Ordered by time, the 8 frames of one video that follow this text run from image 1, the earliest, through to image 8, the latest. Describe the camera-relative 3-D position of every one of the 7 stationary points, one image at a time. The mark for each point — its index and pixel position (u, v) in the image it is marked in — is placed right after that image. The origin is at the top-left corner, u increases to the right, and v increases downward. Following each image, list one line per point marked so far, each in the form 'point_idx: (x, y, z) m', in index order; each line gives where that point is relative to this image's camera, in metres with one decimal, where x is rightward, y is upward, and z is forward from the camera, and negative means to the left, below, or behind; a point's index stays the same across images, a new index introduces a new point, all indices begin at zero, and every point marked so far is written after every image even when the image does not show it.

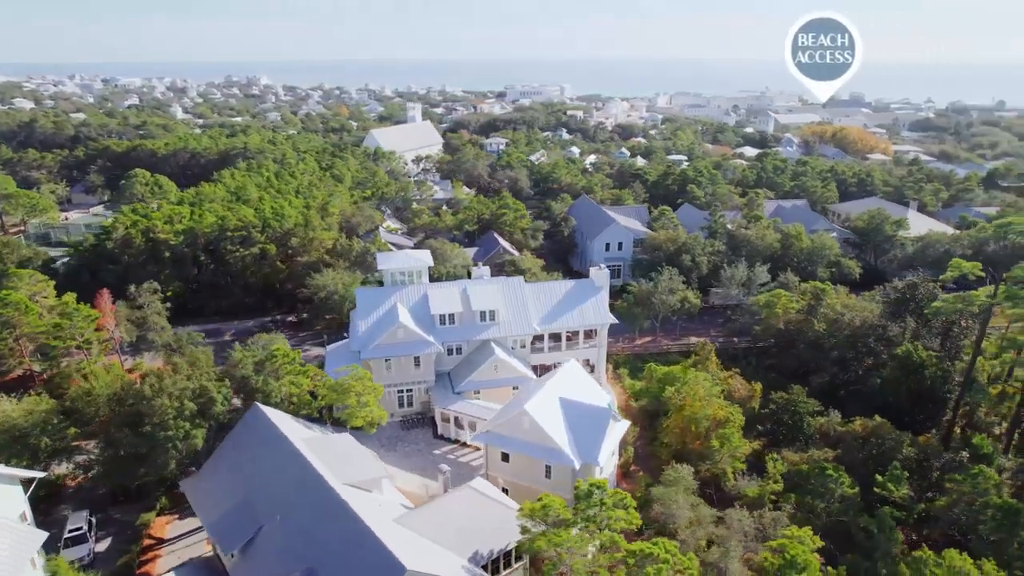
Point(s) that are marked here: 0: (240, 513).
0: (-7.2, -6.4, +18.1) m
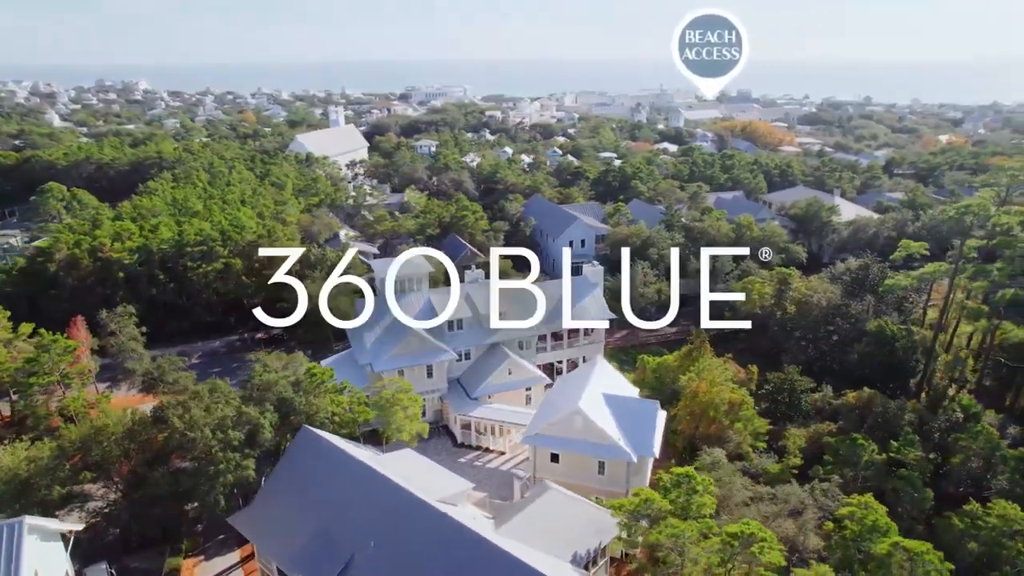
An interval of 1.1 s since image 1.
0: (-4.6, -6.8, +17.1) m
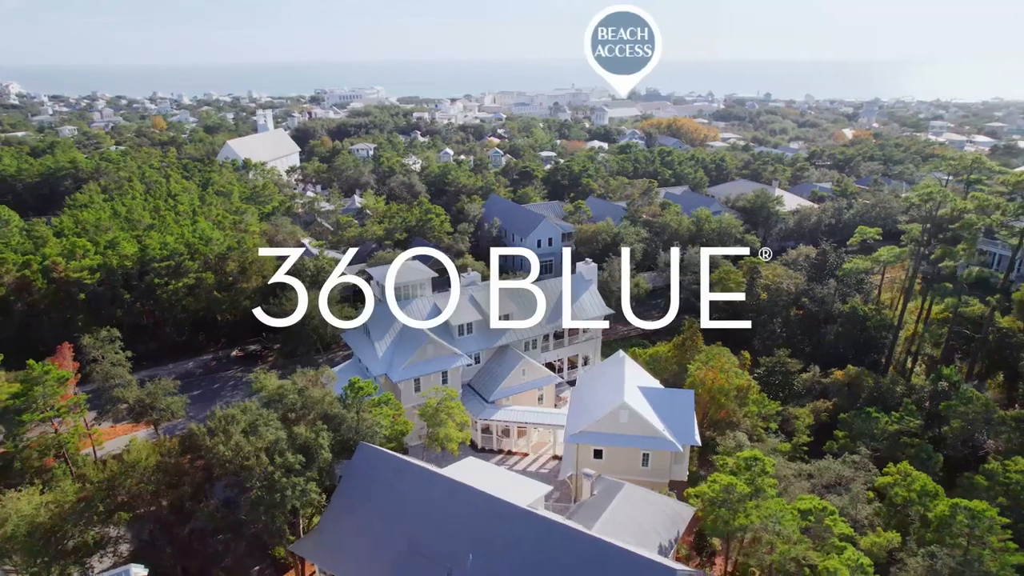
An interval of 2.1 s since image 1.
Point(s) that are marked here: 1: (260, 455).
0: (-2.2, -7.0, +16.5) m
1: (-6.9, -4.7, +17.9) m
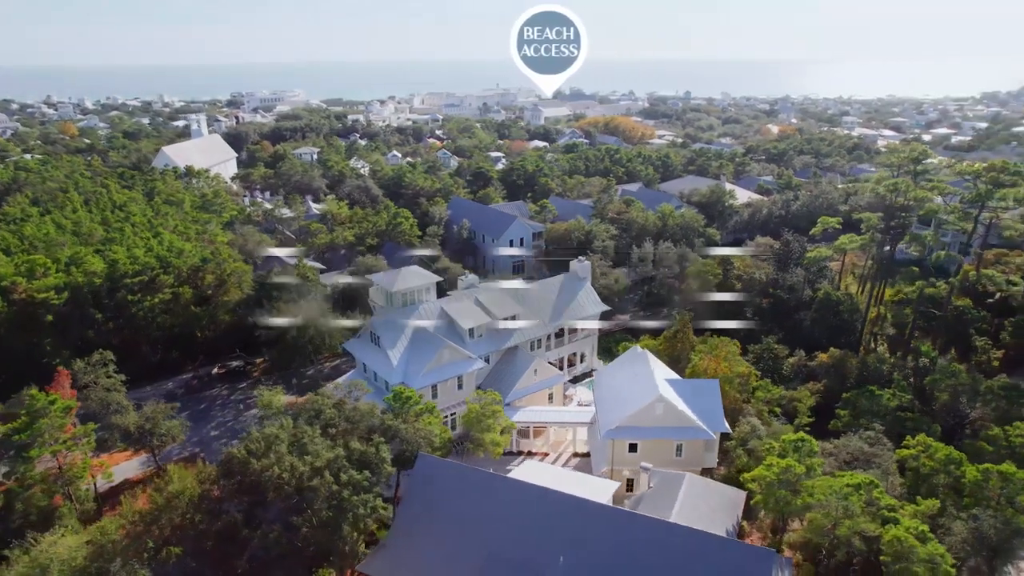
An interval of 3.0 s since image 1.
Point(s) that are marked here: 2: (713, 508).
0: (0.0, -7.1, +16.3) m
1: (-5.0, -5.0, +17.1) m
2: (+5.7, -6.3, +18.6) m
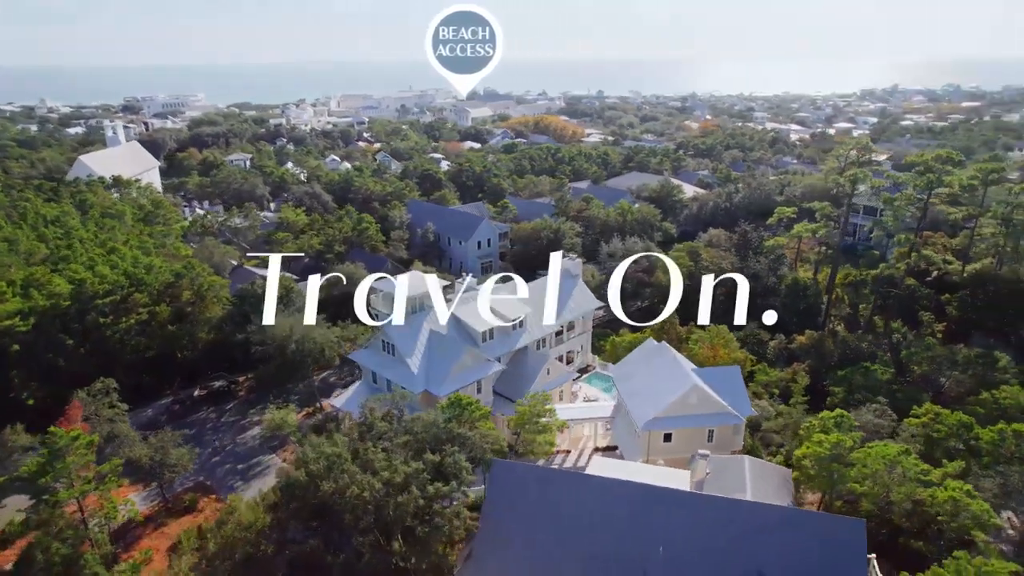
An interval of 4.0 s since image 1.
0: (+2.5, -7.0, +16.4) m
1: (-2.7, -5.2, +16.5) m
2: (+7.8, -6.0, +19.4) m
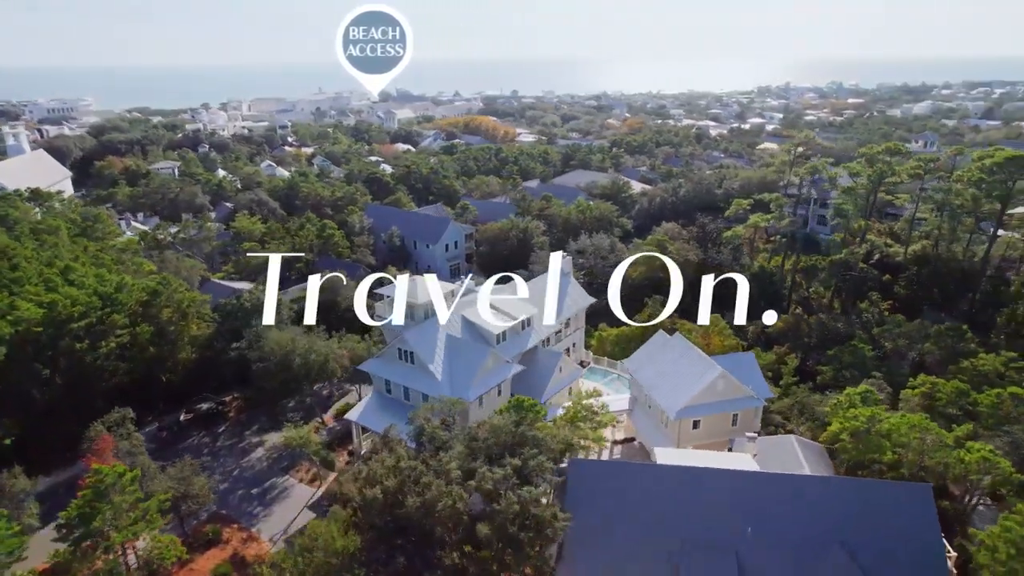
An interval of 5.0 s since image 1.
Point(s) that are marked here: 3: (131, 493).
0: (+4.9, -6.8, +16.8) m
1: (-0.3, -5.2, +16.2) m
2: (+9.7, -5.6, +20.5) m
3: (-10.1, -5.3, +17.0) m
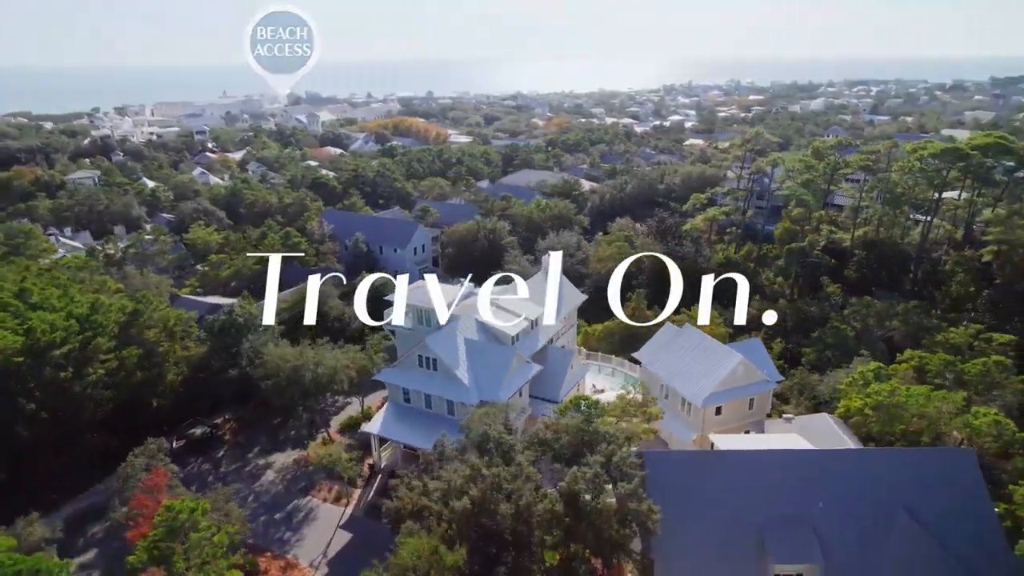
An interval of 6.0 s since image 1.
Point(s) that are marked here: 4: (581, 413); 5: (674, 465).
0: (+7.2, -6.5, +17.5) m
1: (+2.1, -5.2, +16.2) m
2: (+11.5, -5.1, +21.9) m
3: (-7.7, -5.8, +15.6) m
4: (+2.0, -3.8, +19.9) m
5: (+4.3, -5.1, +18.3) m
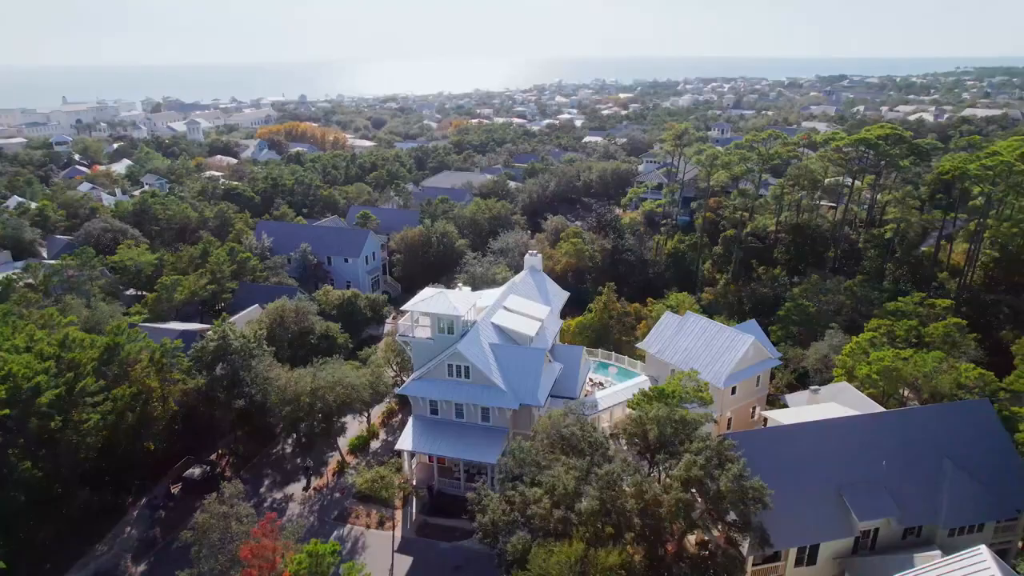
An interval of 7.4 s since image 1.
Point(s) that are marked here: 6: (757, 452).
0: (+10.1, -6.0, +19.0) m
1: (+5.2, -5.0, +16.8) m
2: (+13.3, -4.2, +24.1) m
3: (-4.2, -6.2, +14.3) m
4: (+4.4, -3.6, +20.3) m
5: (+7.0, -4.8, +19.2) m
6: (+7.0, -5.0, +19.0) m
